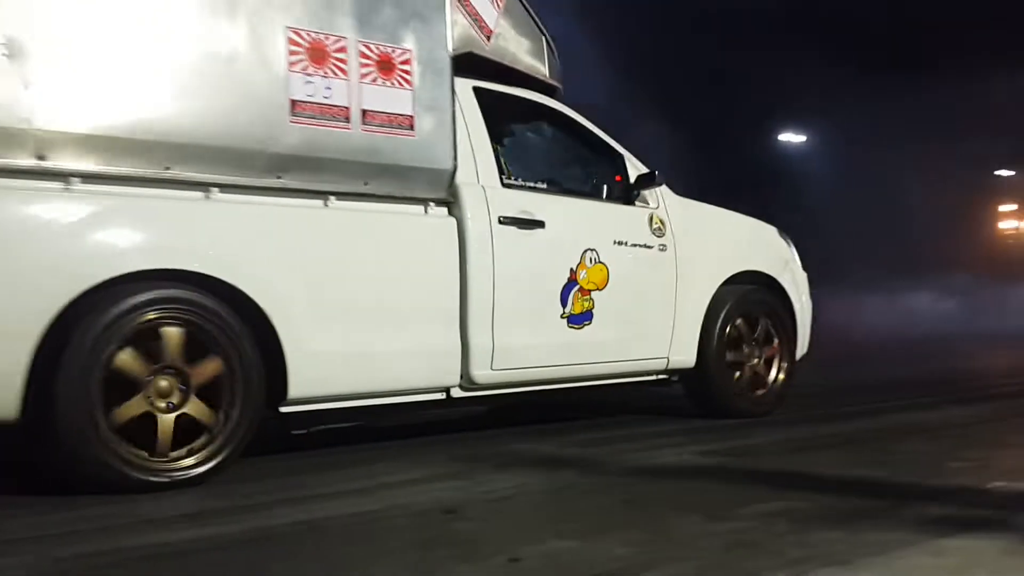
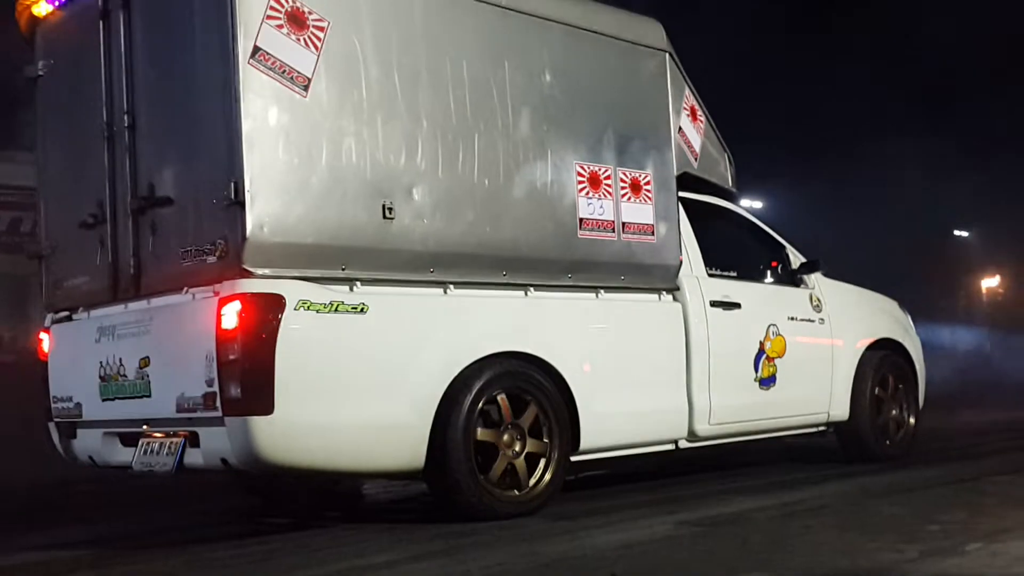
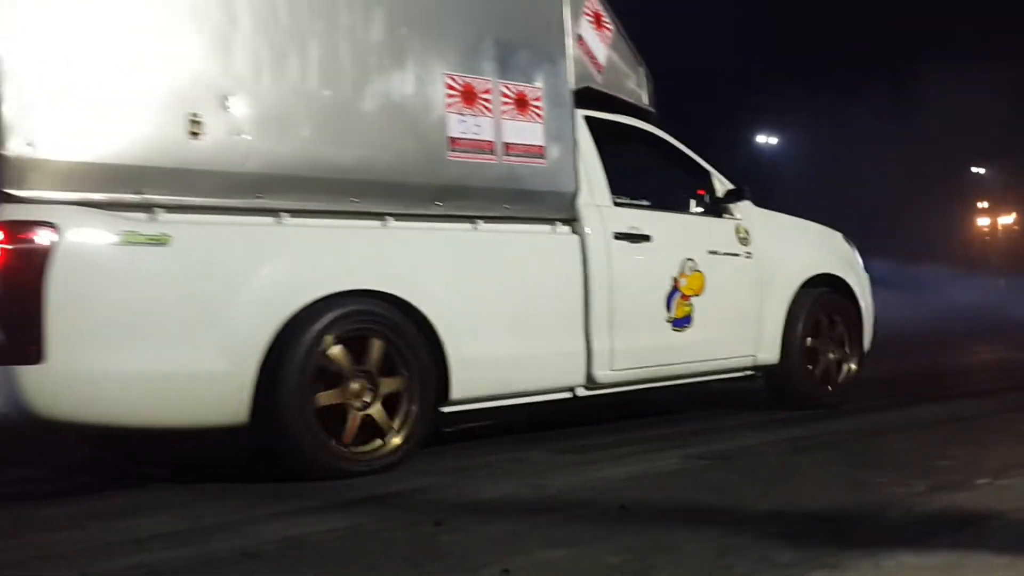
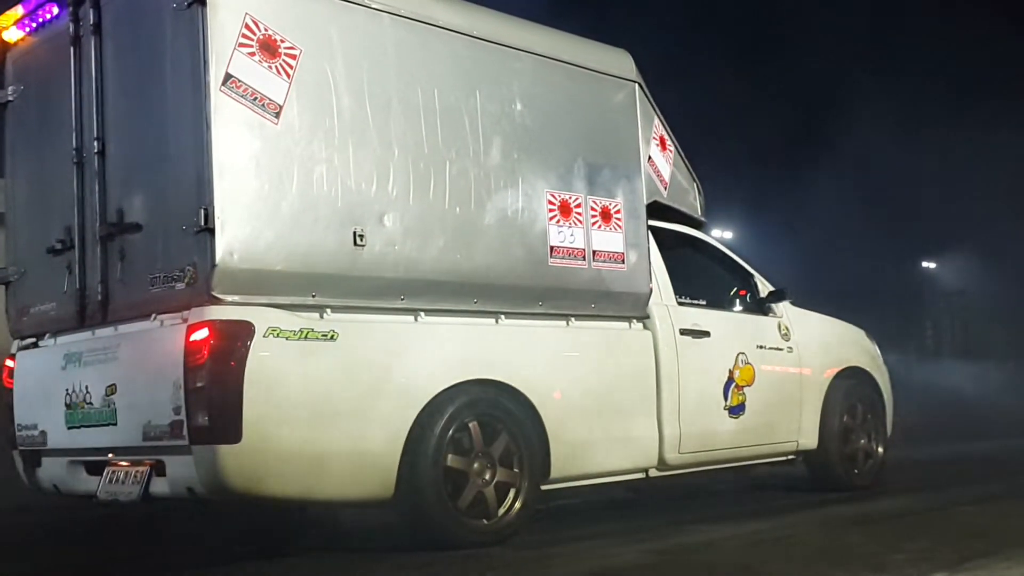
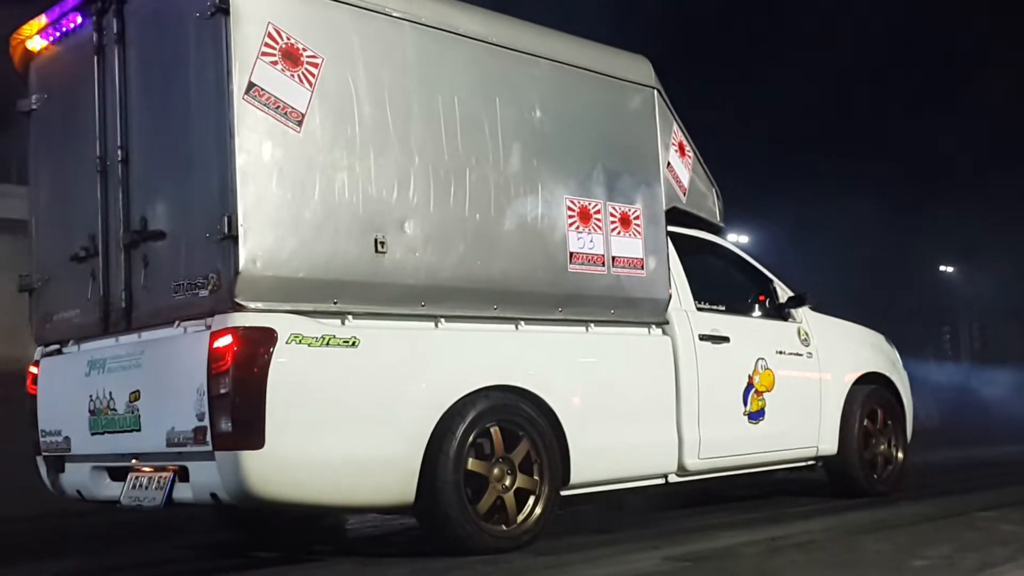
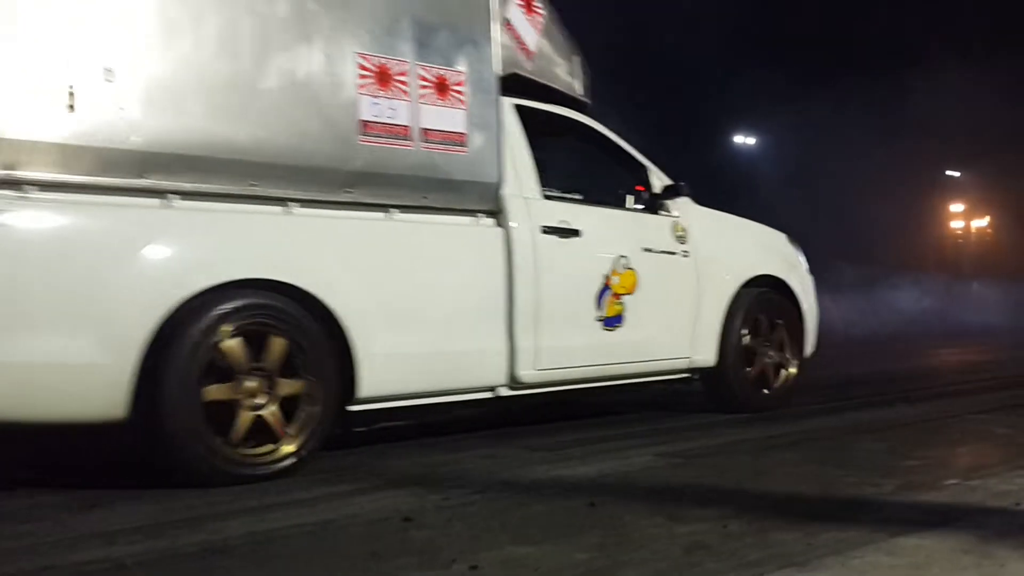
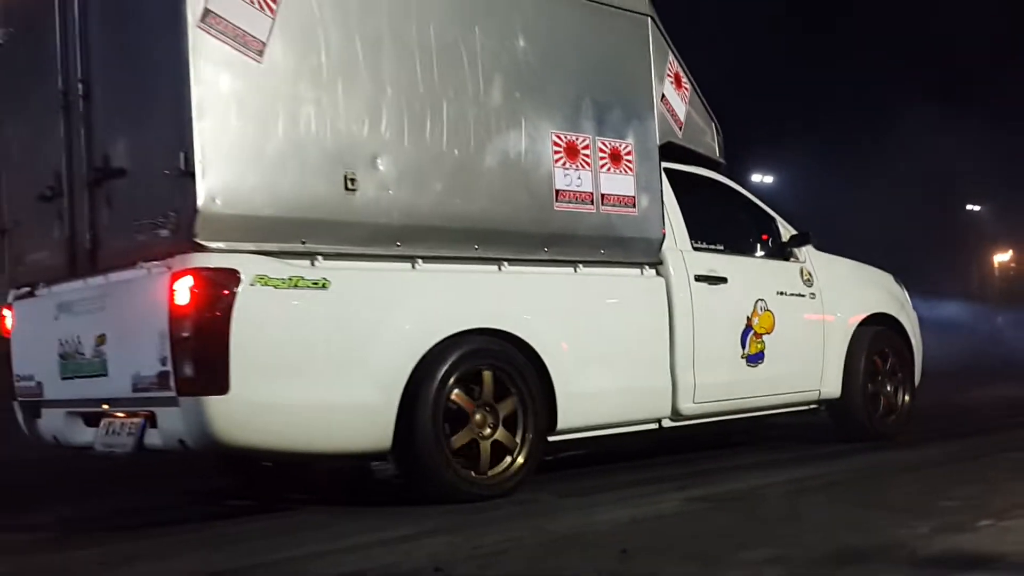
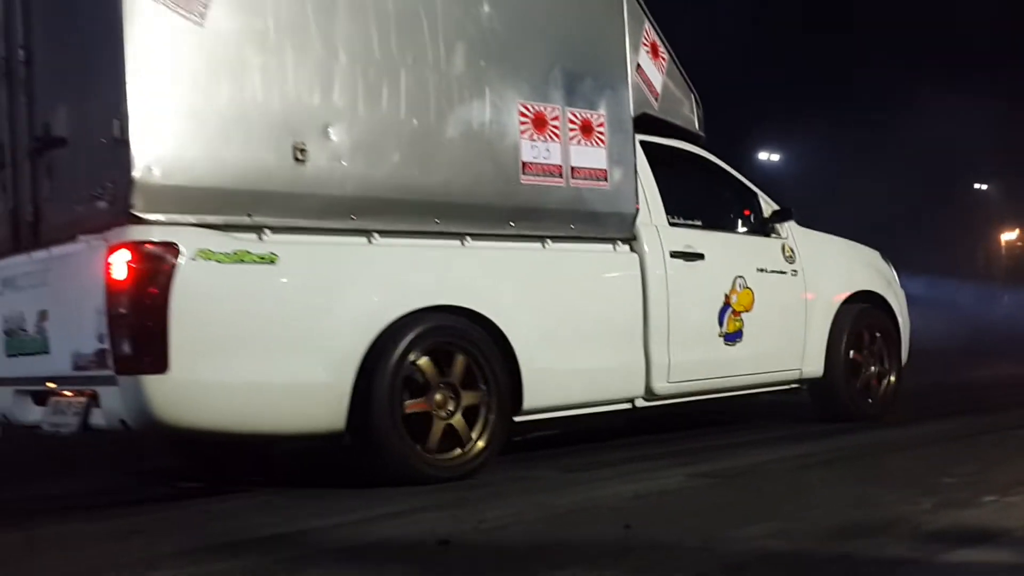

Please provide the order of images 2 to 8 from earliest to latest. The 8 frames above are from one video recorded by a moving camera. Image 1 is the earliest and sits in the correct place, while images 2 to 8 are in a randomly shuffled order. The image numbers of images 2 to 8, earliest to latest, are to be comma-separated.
6, 3, 8, 7, 2, 5, 4
